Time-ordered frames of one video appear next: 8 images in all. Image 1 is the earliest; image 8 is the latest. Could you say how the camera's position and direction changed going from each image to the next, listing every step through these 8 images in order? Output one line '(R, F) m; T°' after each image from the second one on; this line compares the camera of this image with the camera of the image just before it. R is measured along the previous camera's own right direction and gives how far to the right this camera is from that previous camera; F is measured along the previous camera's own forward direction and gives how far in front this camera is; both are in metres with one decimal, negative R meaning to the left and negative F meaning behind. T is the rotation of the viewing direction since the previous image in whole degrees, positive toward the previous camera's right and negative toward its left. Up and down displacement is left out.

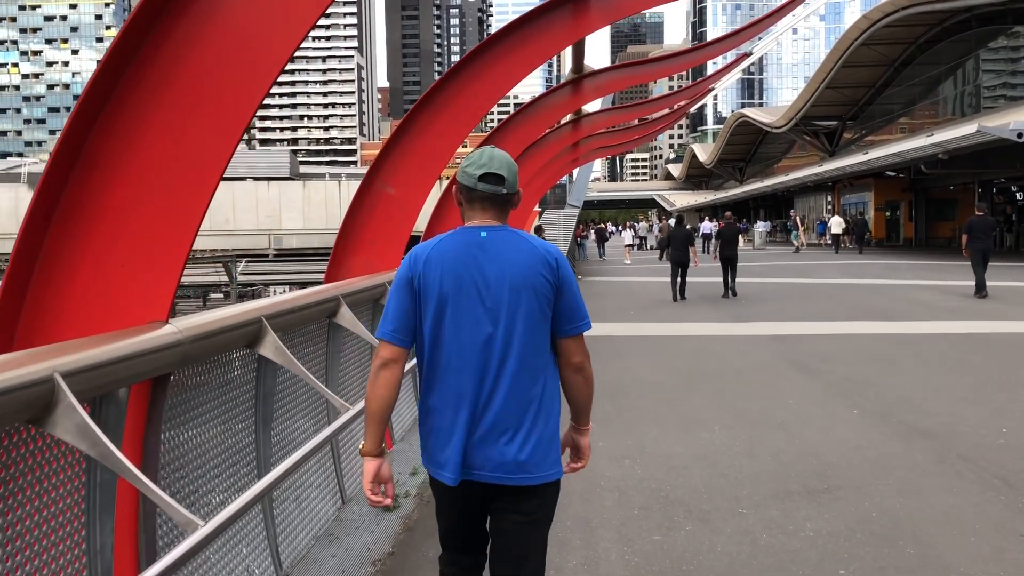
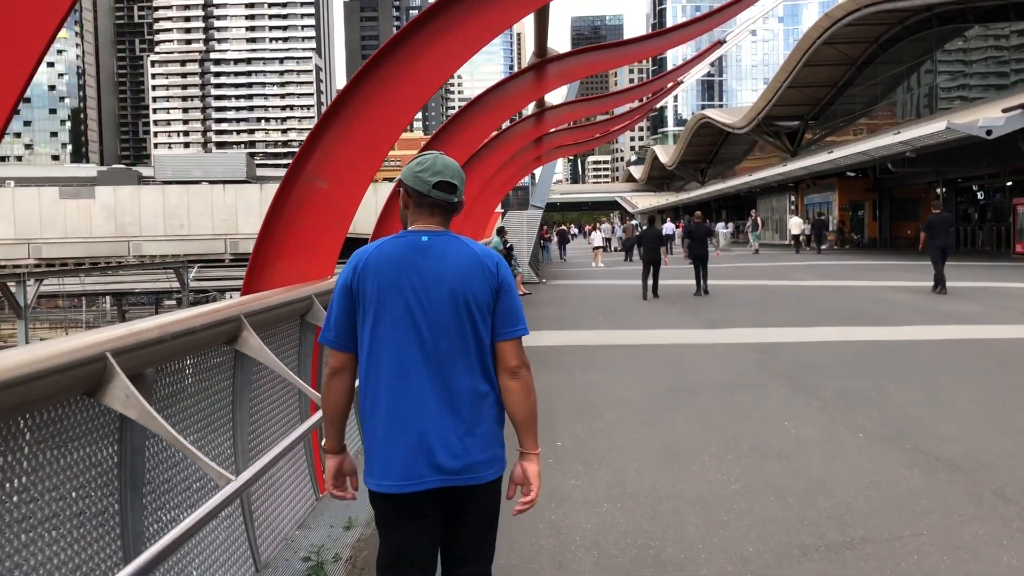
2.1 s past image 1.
(0.0, +0.9) m; +2°
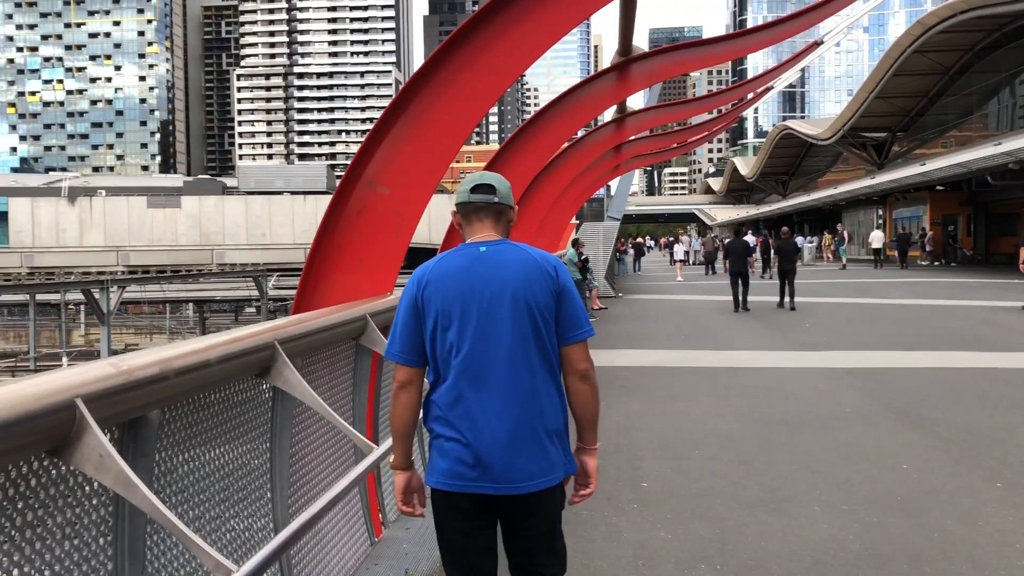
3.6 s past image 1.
(0.0, +0.6) m; -5°
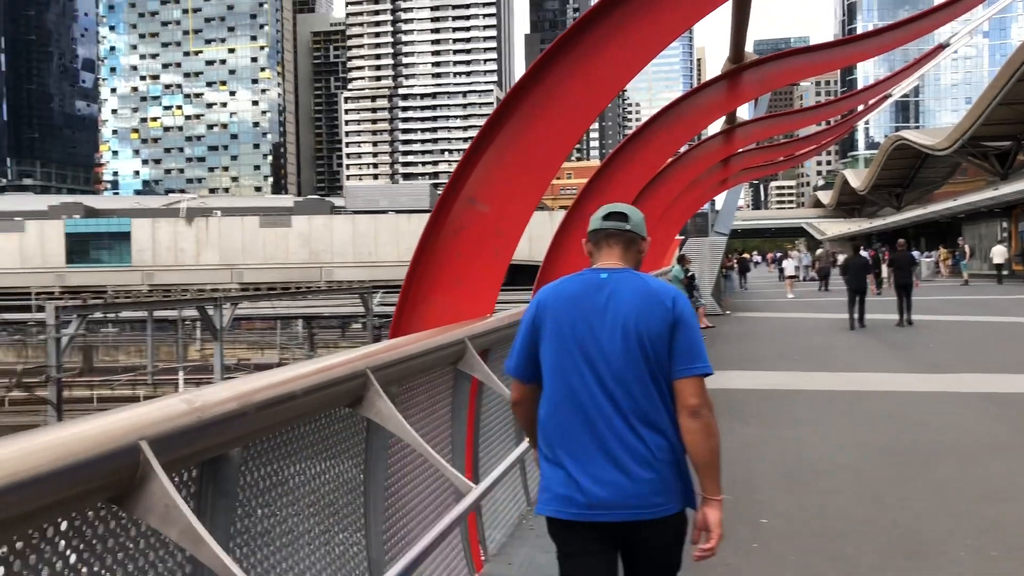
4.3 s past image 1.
(0.0, +0.2) m; -6°
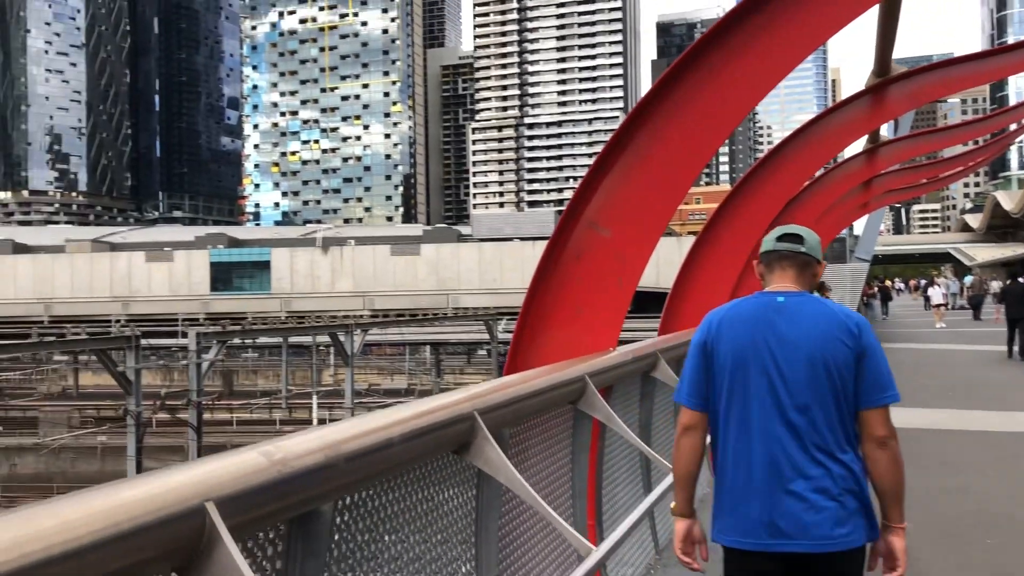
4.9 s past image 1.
(0.0, +0.3) m; -8°
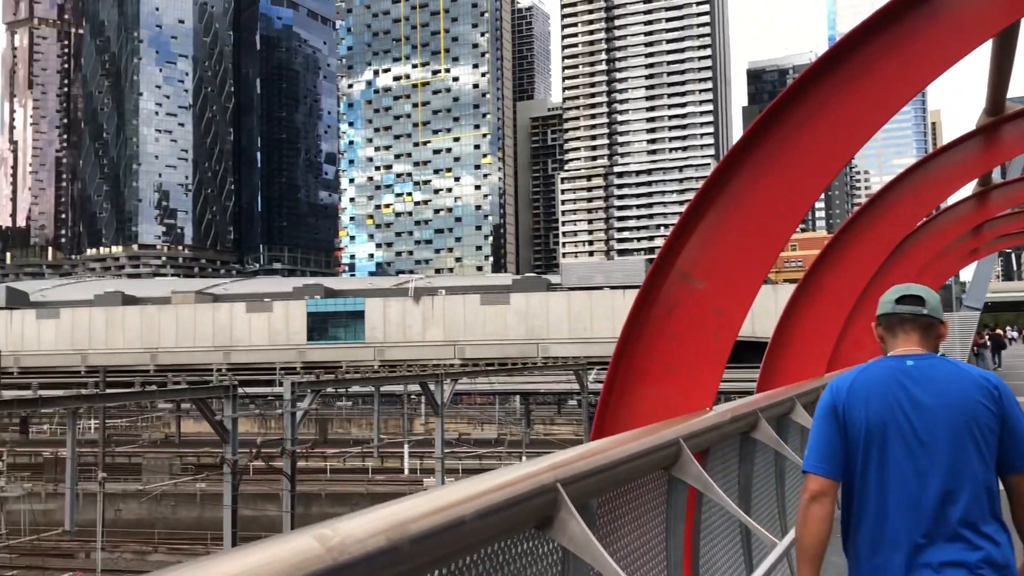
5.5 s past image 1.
(0.0, +0.2) m; -6°
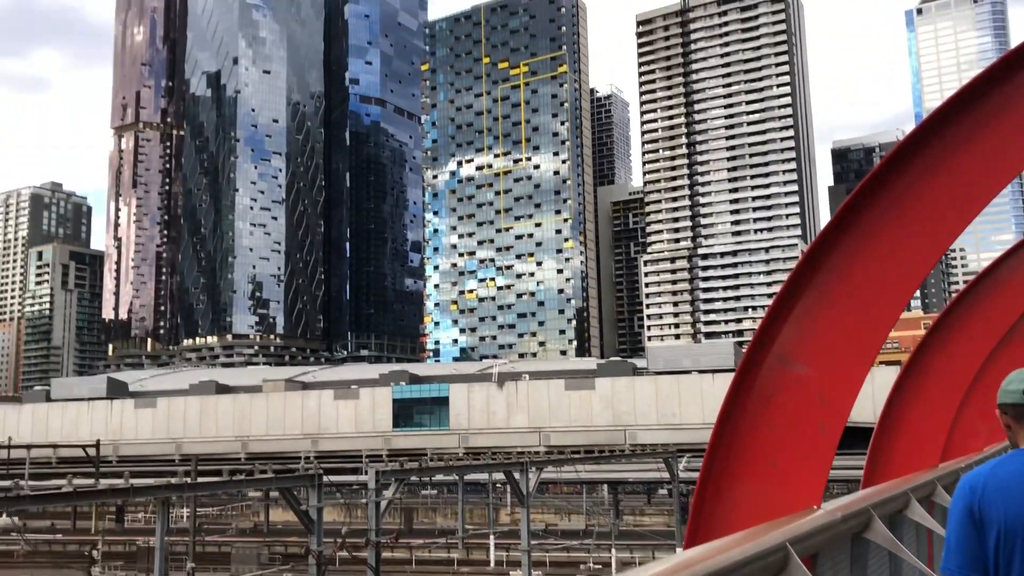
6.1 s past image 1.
(0.0, +0.2) m; -5°
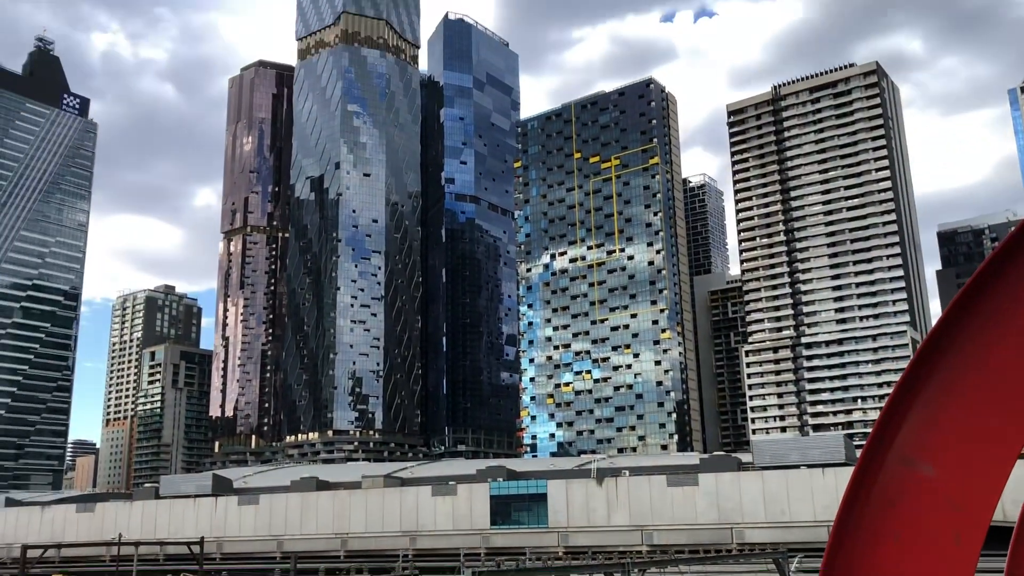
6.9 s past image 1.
(0.0, +0.1) m; -6°
